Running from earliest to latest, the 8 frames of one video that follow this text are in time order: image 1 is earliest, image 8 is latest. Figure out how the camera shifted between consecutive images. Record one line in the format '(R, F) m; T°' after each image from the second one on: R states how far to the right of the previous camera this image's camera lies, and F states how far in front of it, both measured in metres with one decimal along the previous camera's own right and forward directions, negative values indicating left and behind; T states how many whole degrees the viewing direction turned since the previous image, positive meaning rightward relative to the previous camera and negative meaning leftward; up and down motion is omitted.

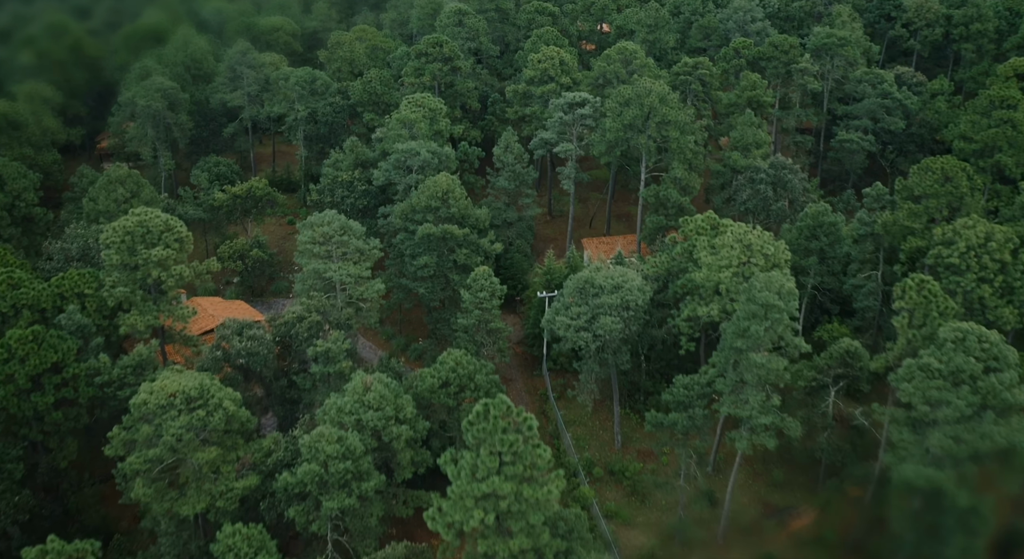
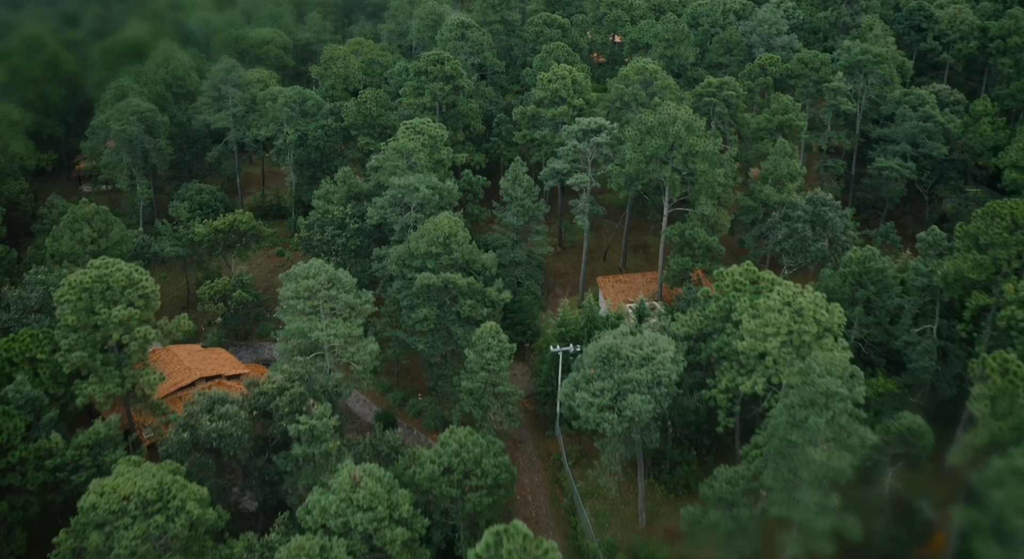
(-0.5, +5.7) m; 0°
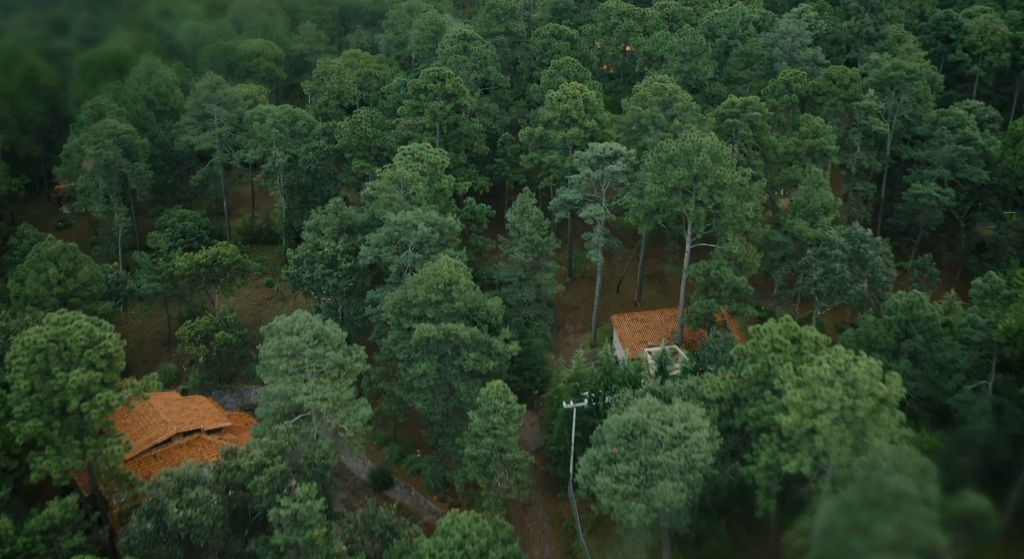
(-0.3, +4.7) m; 0°
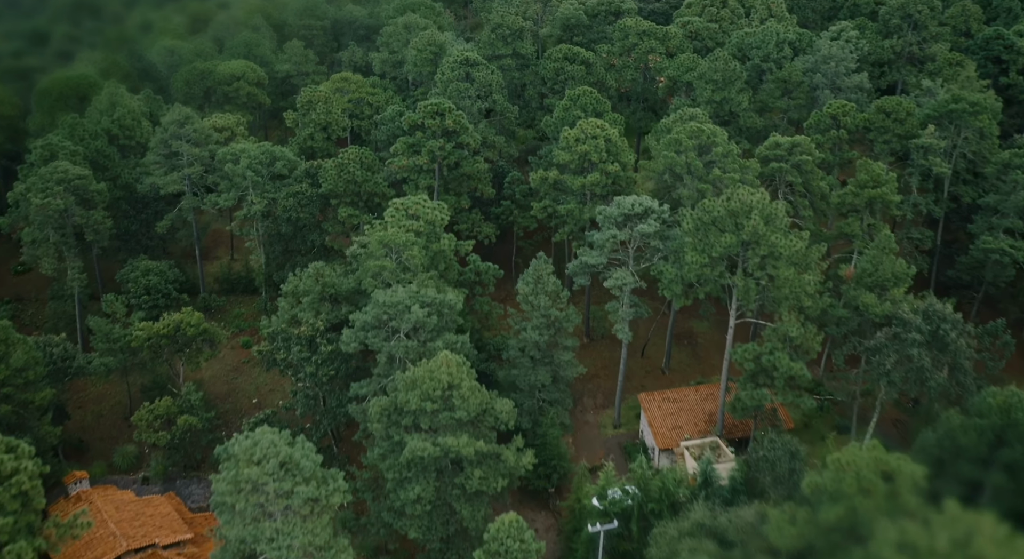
(-0.5, +7.7) m; 0°
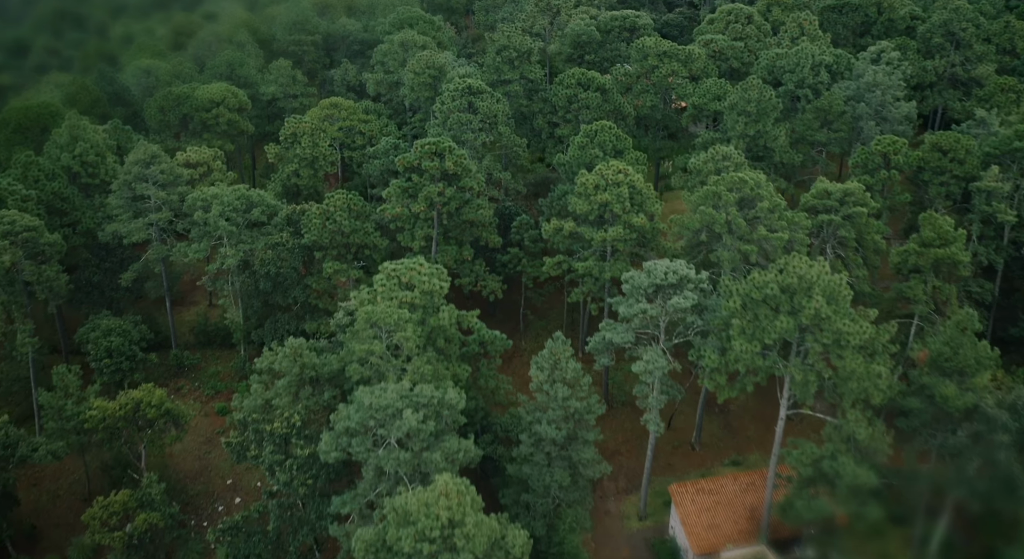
(-0.4, +6.5) m; 0°
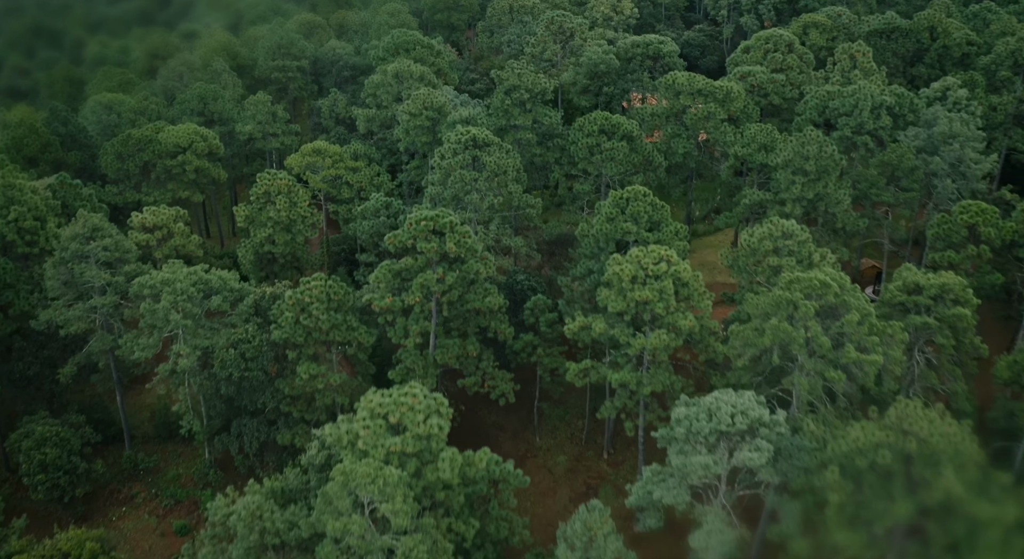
(-0.6, +8.4) m; 0°
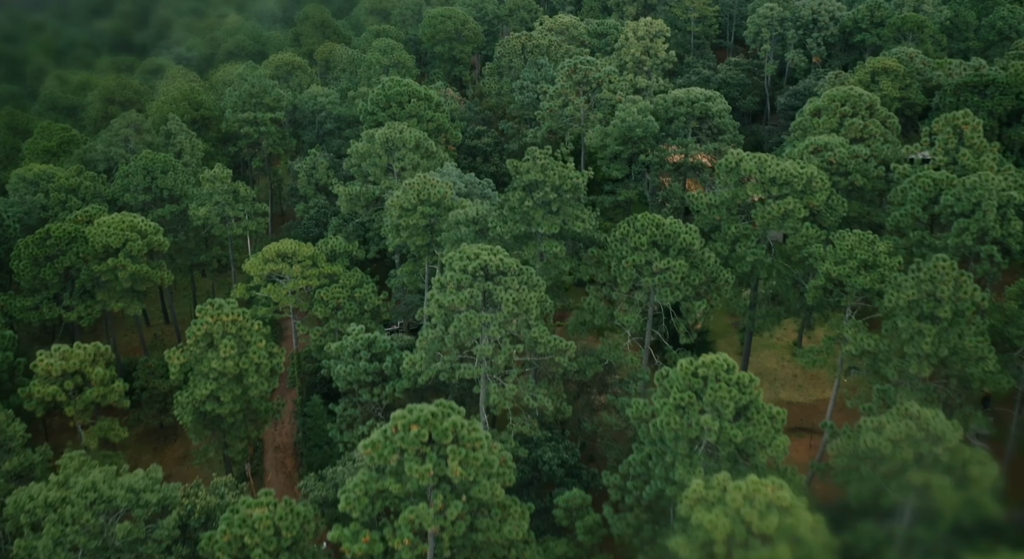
(-0.8, +11.9) m; 0°
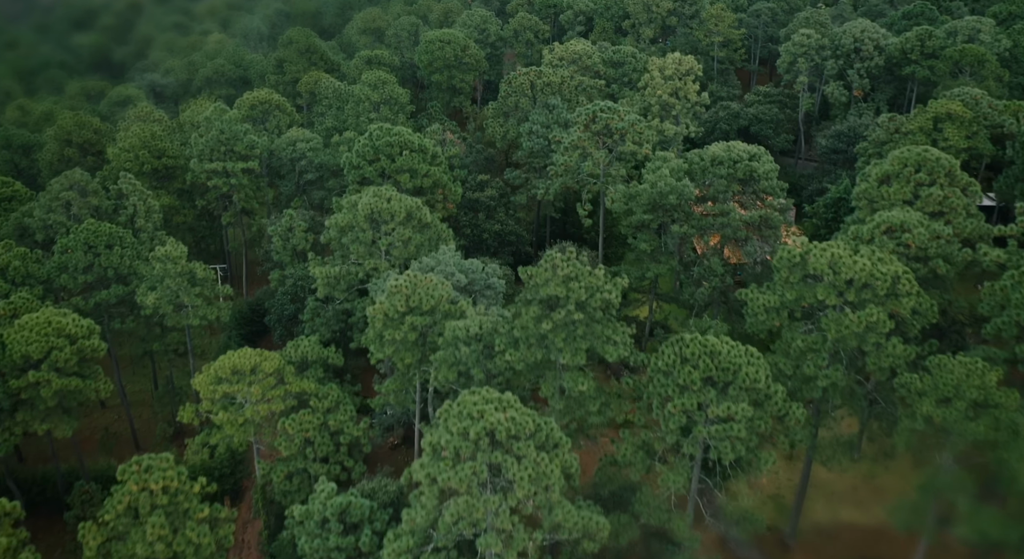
(-0.4, +8.4) m; 0°
